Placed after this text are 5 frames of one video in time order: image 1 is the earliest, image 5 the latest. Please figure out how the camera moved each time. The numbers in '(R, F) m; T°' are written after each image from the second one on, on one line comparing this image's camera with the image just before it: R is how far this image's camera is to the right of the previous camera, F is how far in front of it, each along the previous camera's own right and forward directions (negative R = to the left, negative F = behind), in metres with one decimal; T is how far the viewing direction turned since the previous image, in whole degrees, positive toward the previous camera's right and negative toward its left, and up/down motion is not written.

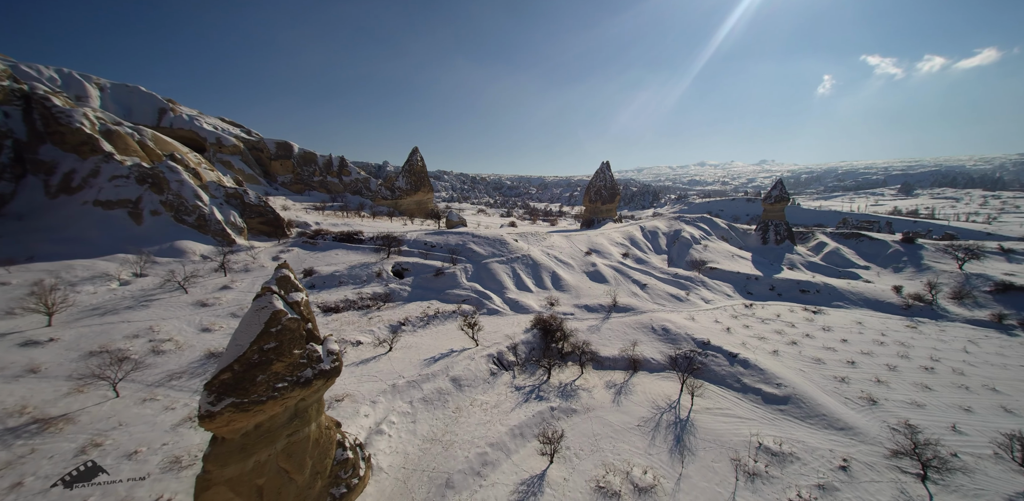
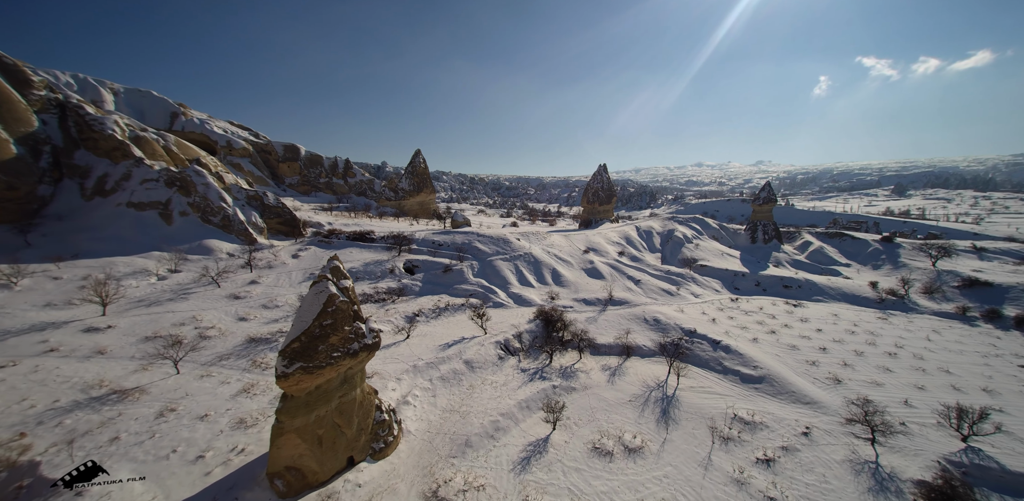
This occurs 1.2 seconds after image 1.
(-0.4, -1.9) m; 0°
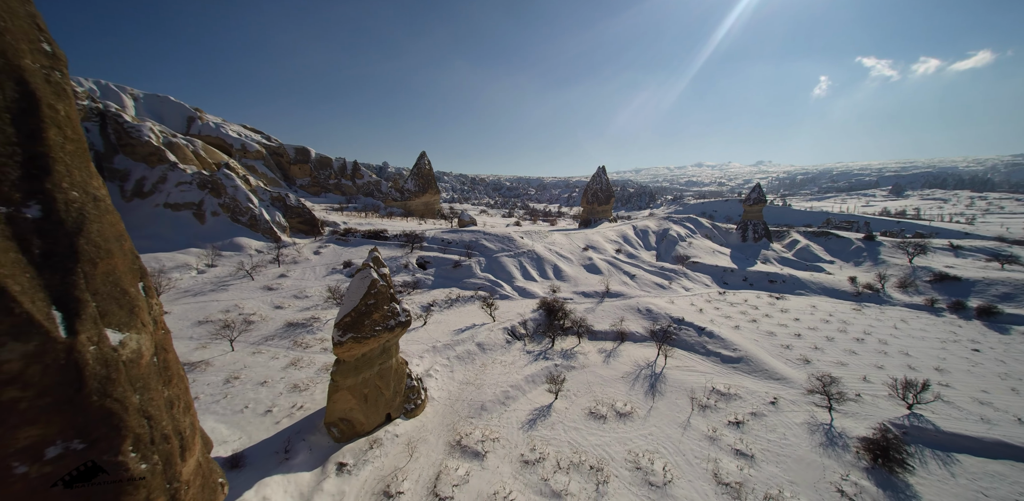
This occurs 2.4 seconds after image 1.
(-0.3, -2.2) m; 0°
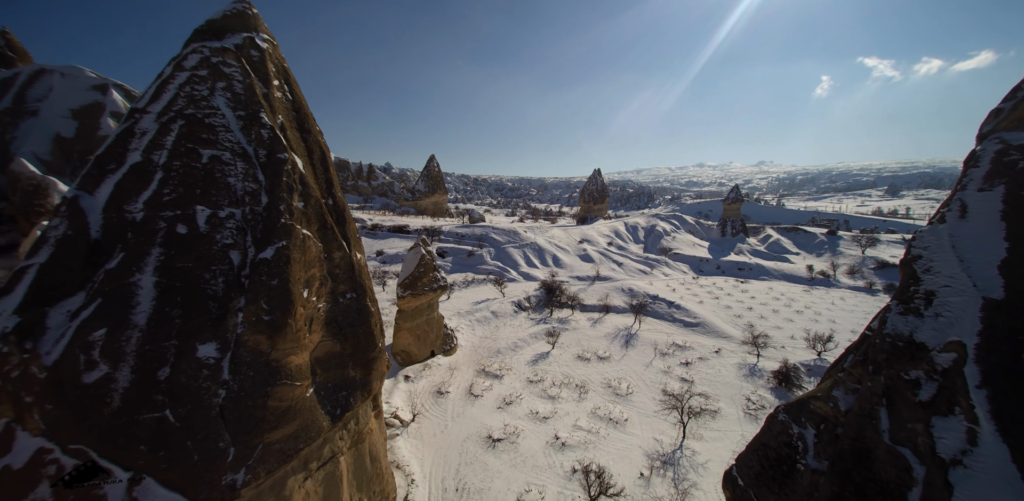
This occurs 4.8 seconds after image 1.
(-0.4, -5.3) m; 0°
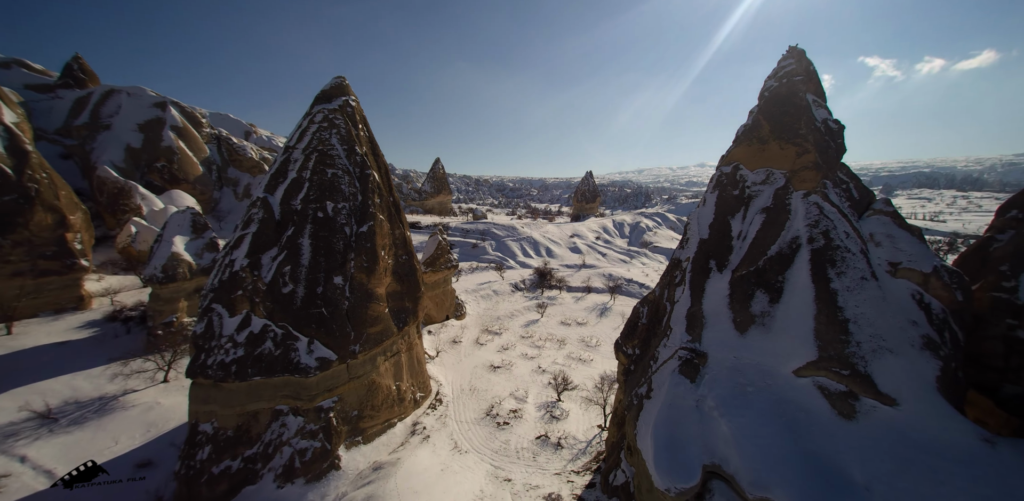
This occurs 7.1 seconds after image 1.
(+0.3, -5.5) m; 0°
